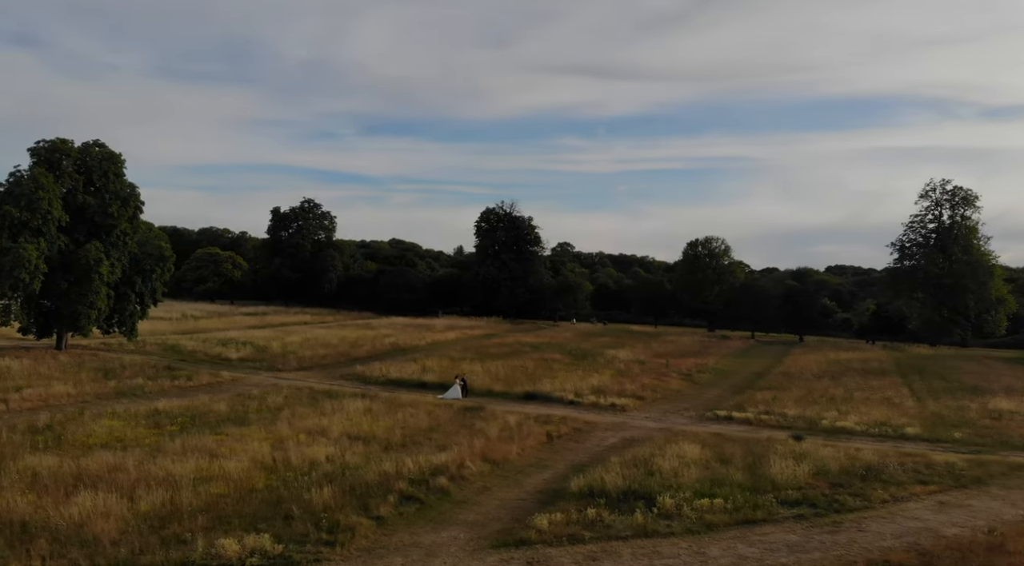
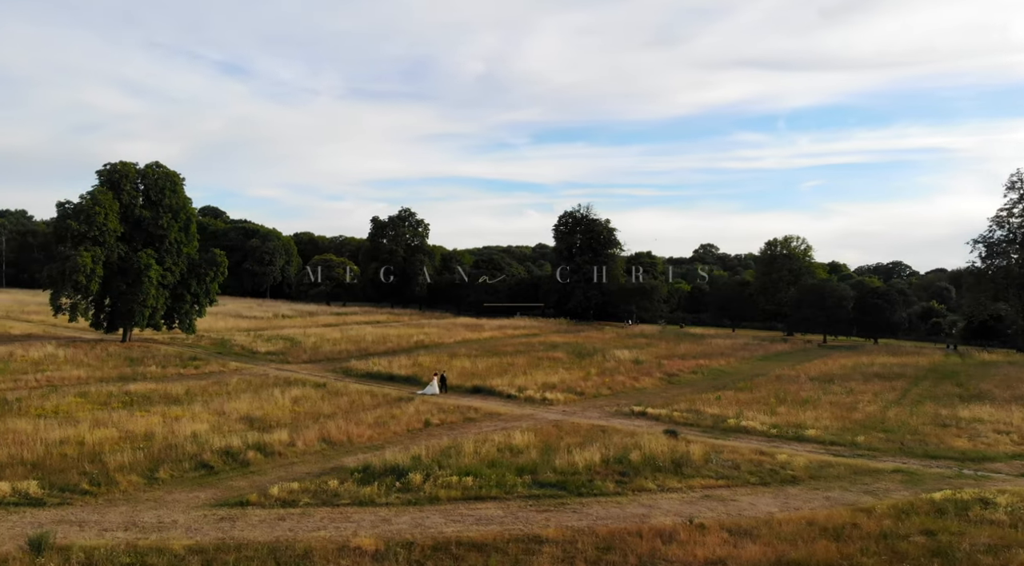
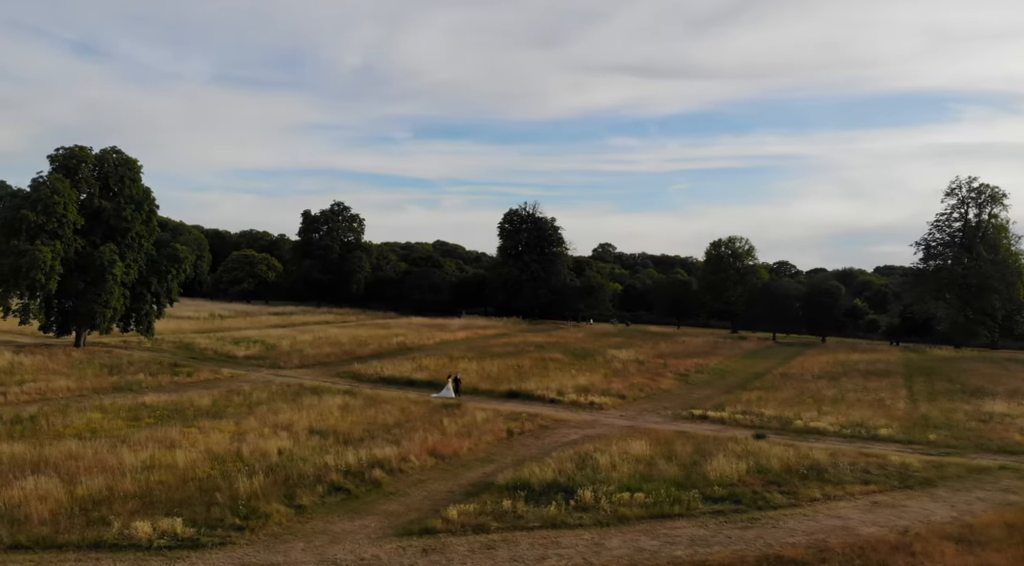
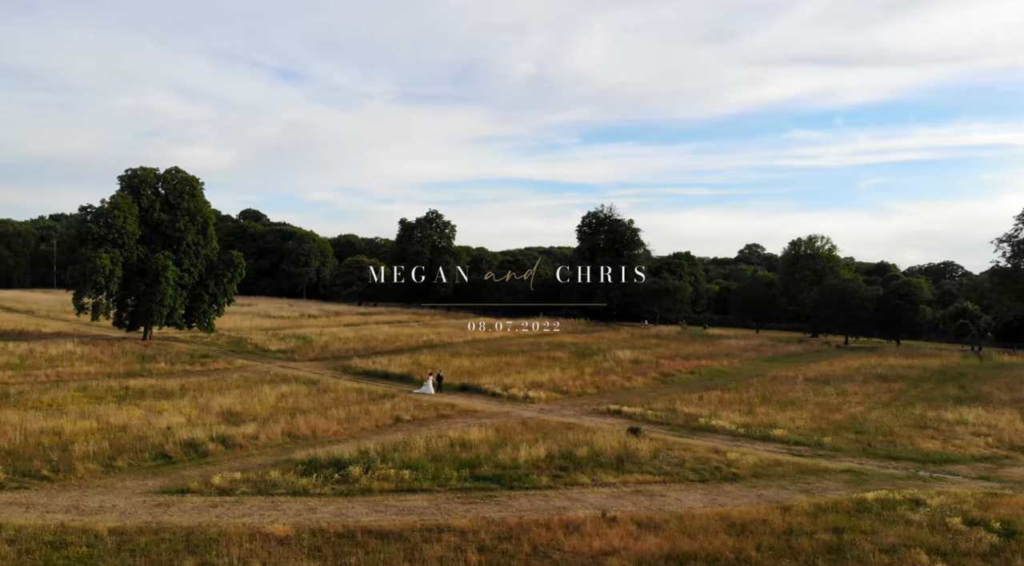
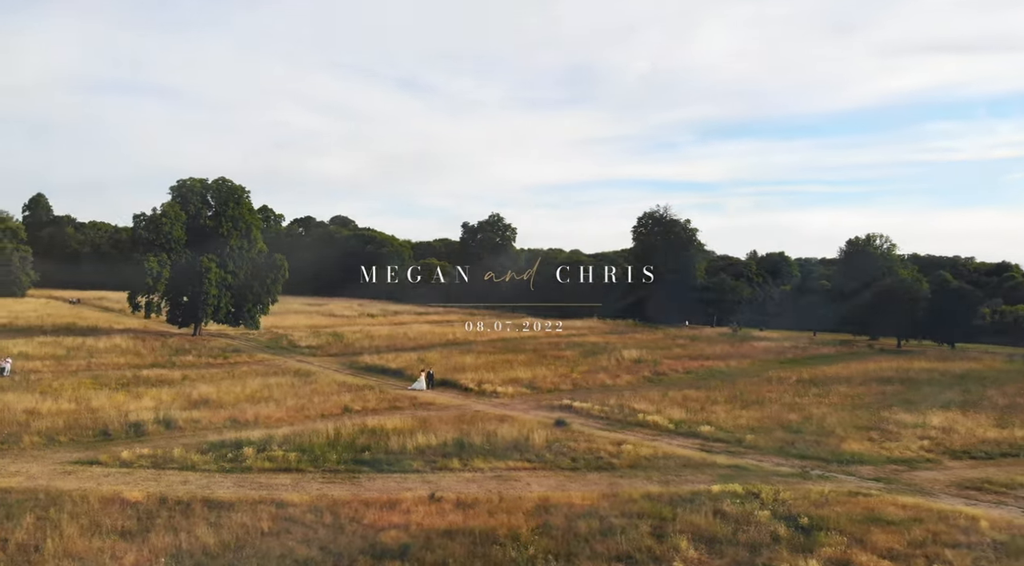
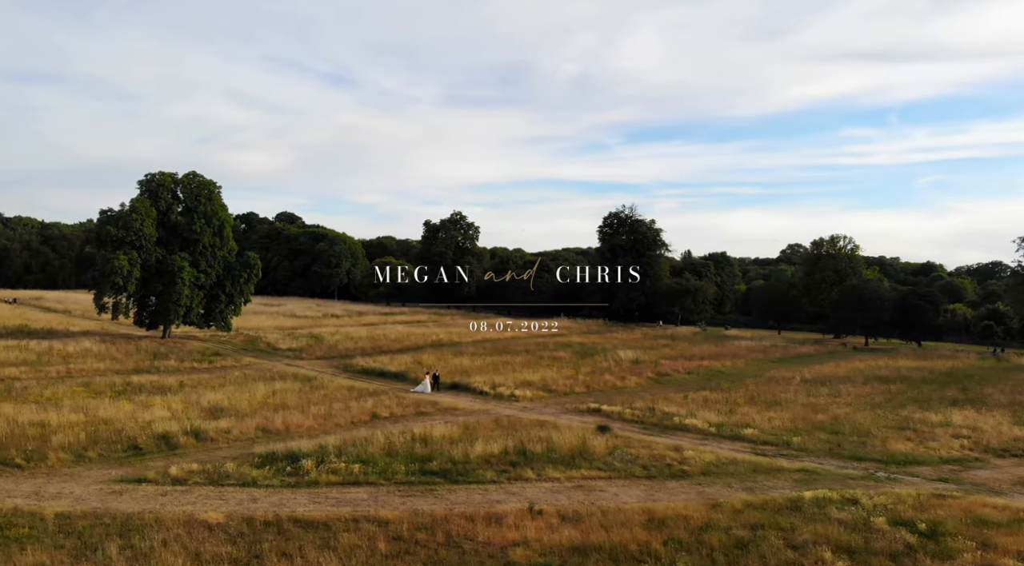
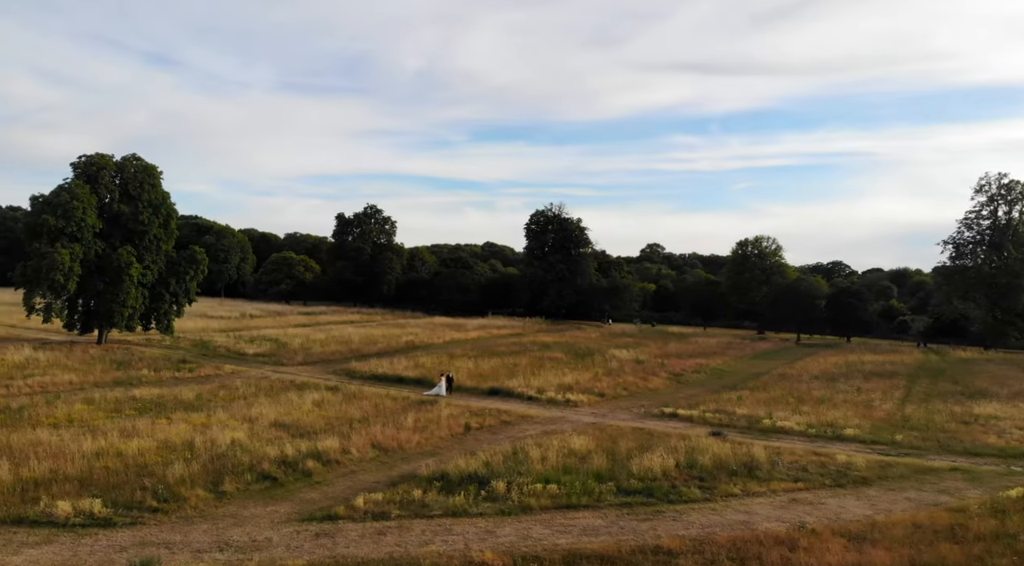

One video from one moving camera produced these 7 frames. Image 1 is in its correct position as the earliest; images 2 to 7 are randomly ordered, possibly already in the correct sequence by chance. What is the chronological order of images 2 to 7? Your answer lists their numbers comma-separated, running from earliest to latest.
3, 7, 2, 4, 6, 5
